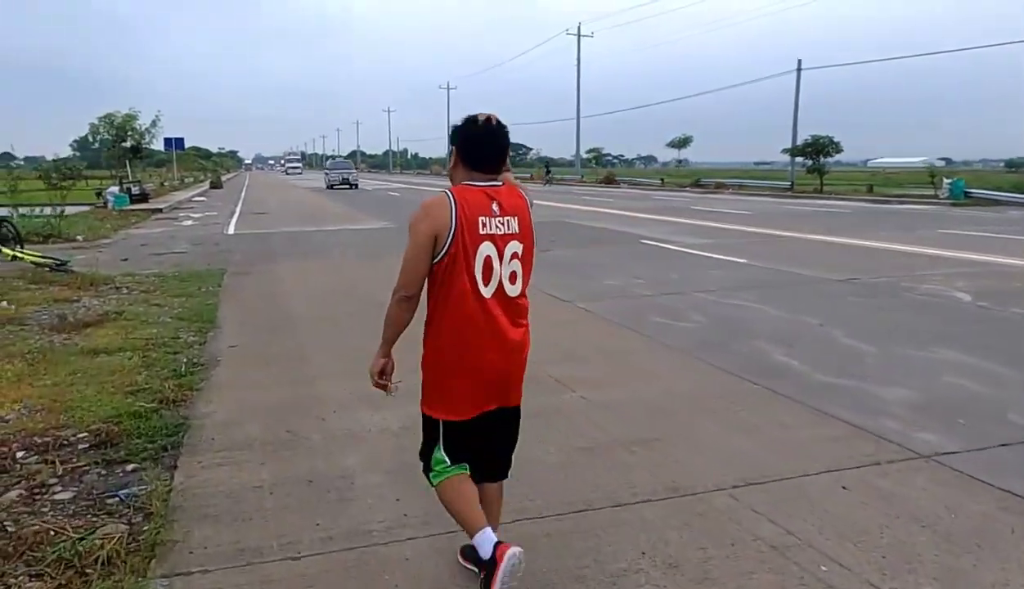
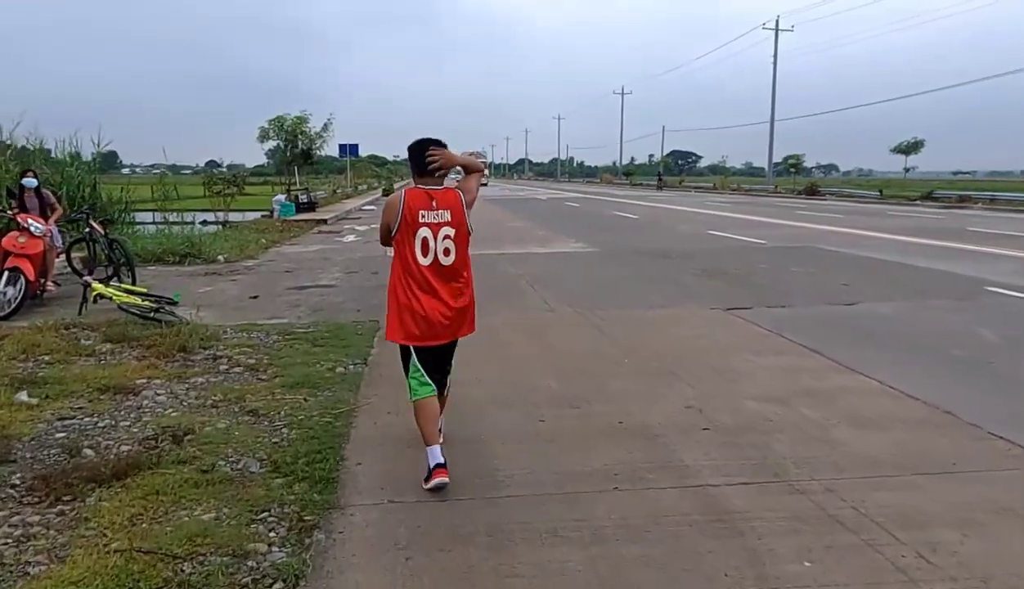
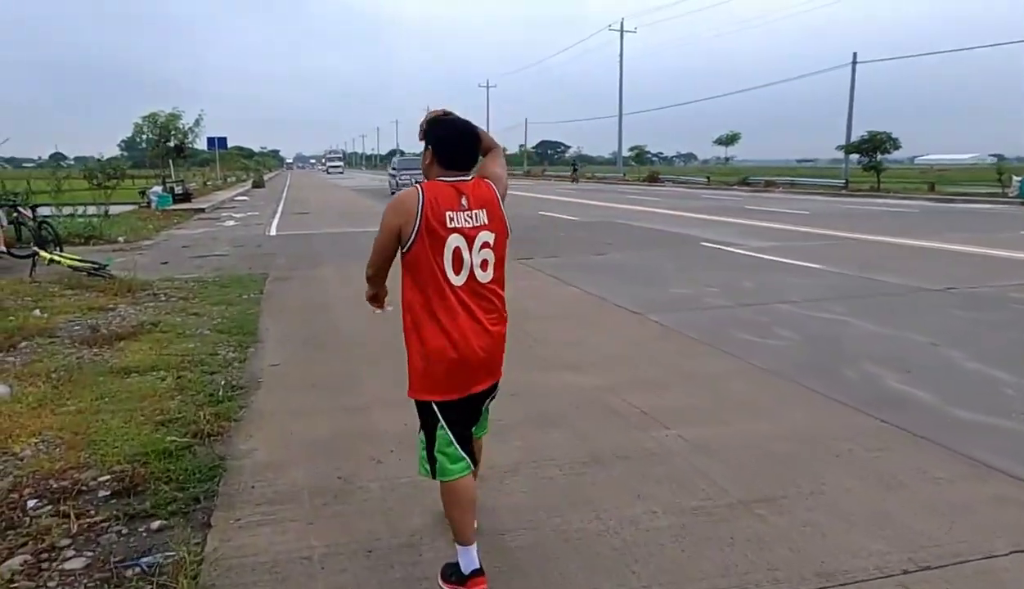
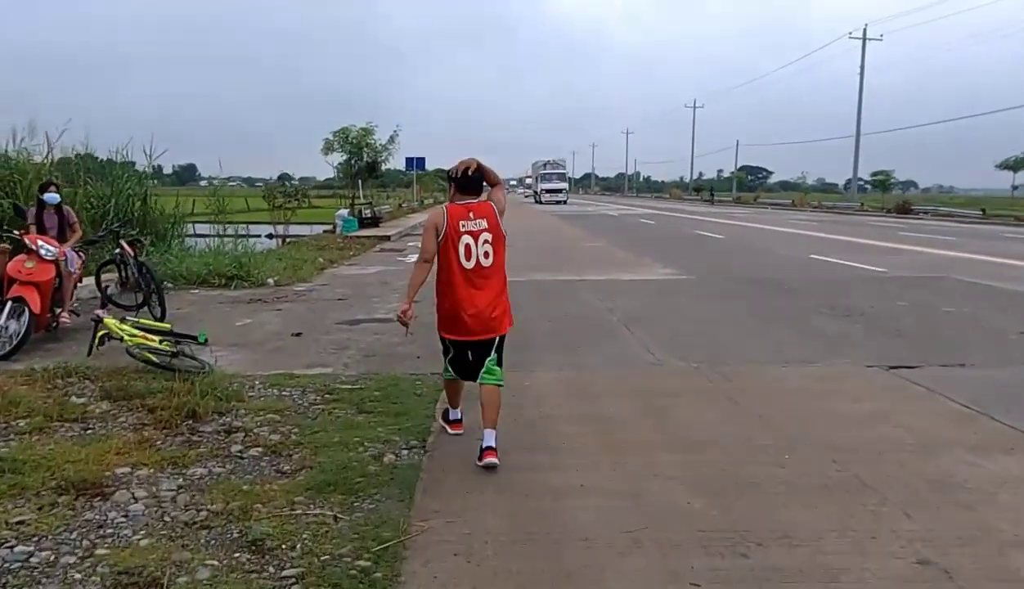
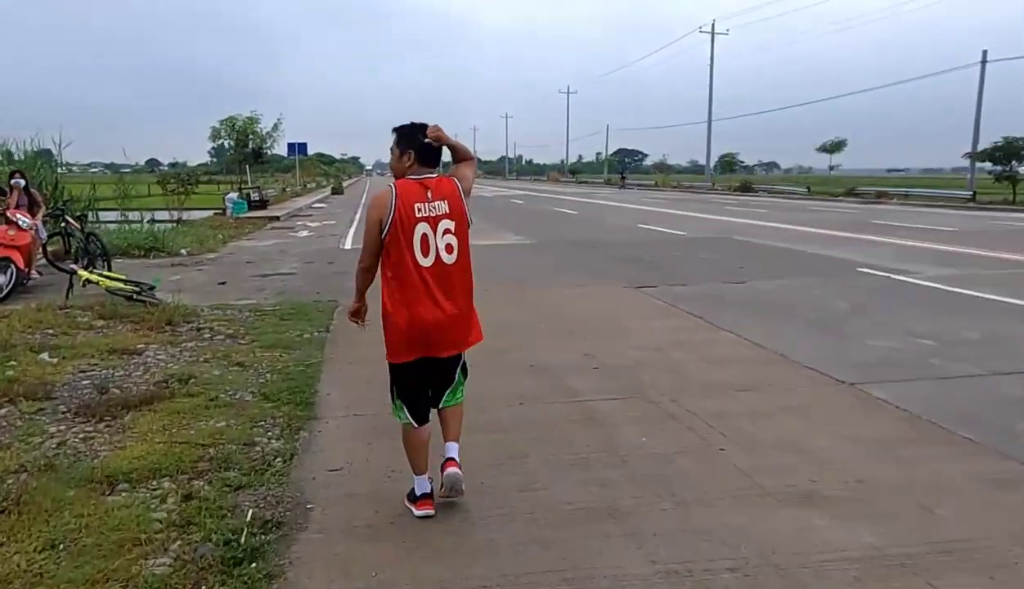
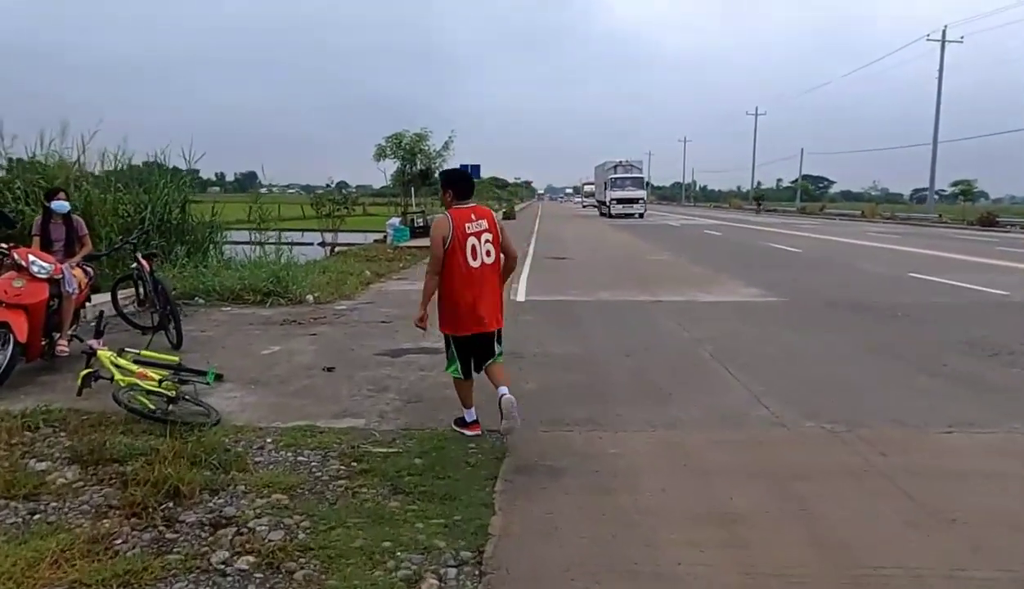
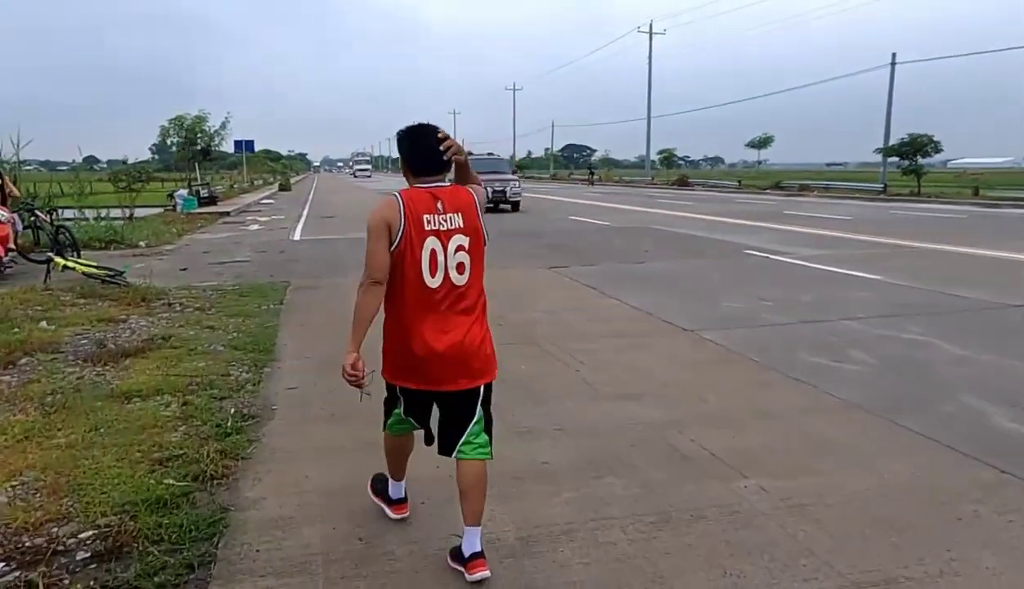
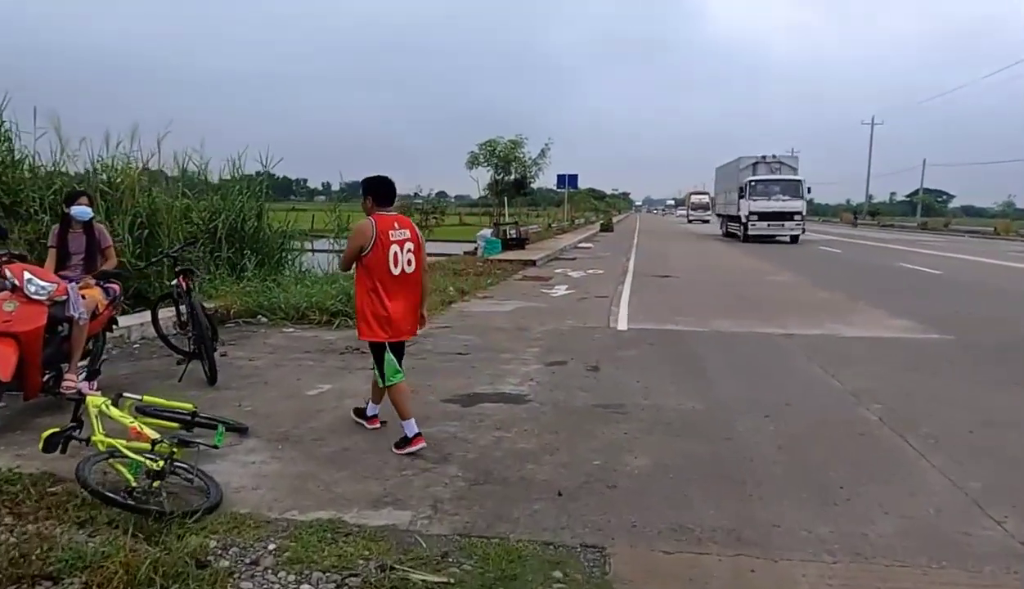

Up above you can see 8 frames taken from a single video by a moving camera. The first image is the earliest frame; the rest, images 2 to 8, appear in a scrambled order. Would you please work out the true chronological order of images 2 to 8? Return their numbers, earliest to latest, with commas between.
3, 7, 5, 2, 4, 6, 8
